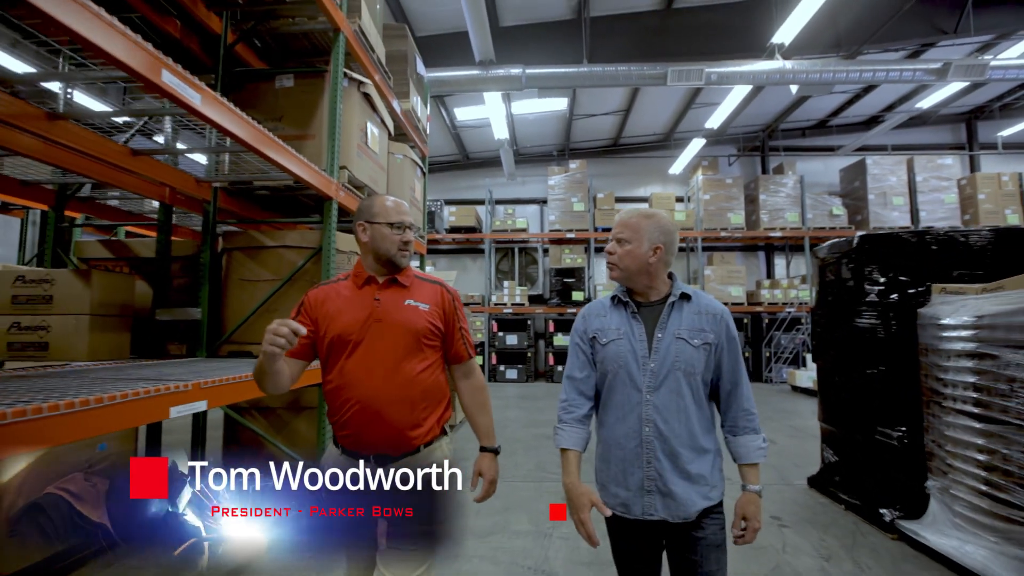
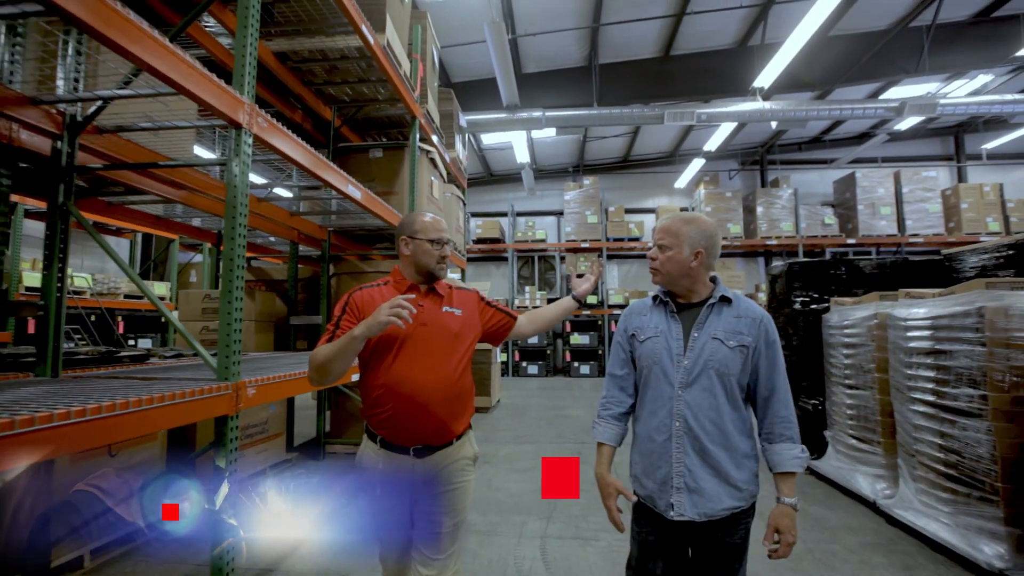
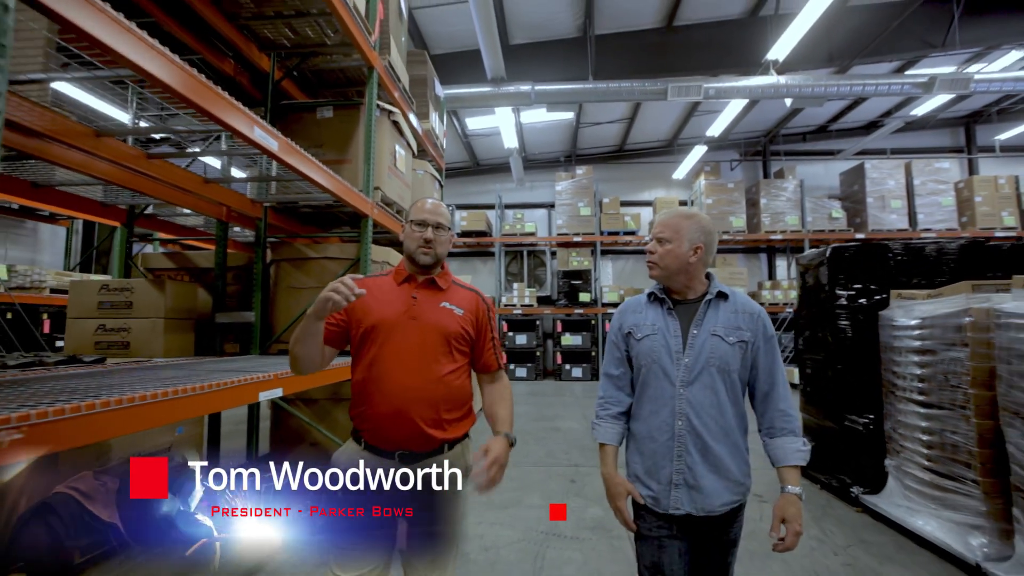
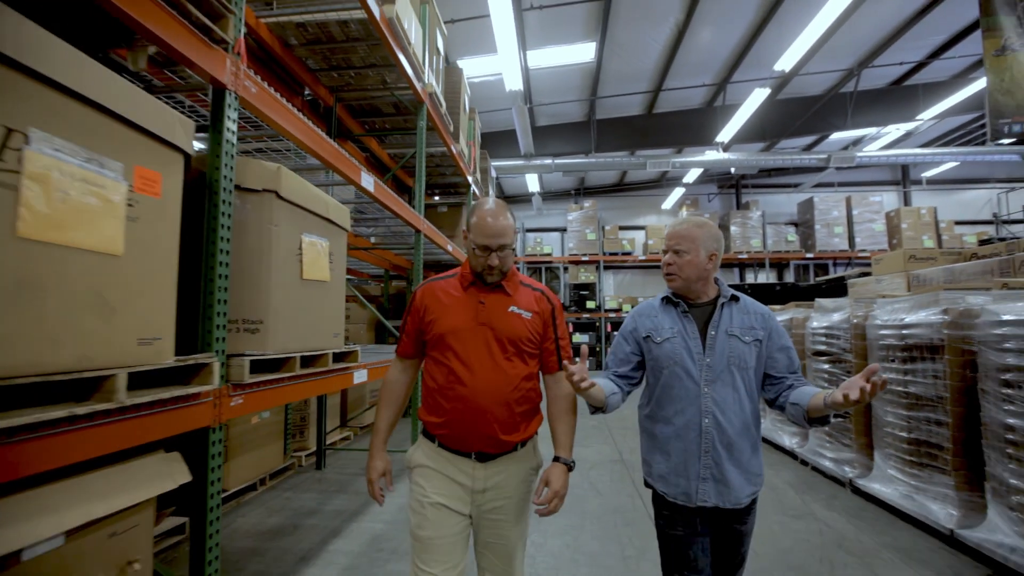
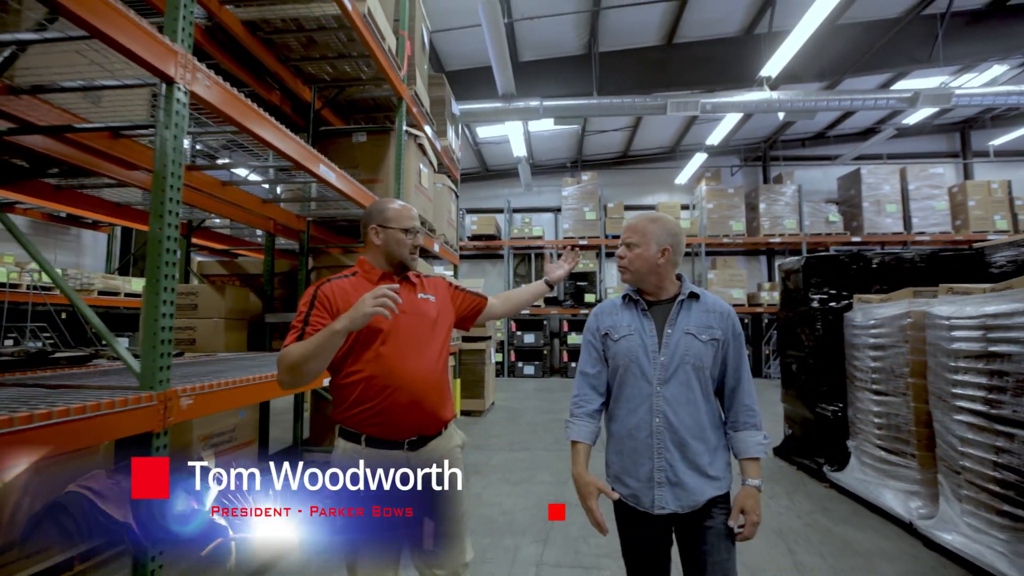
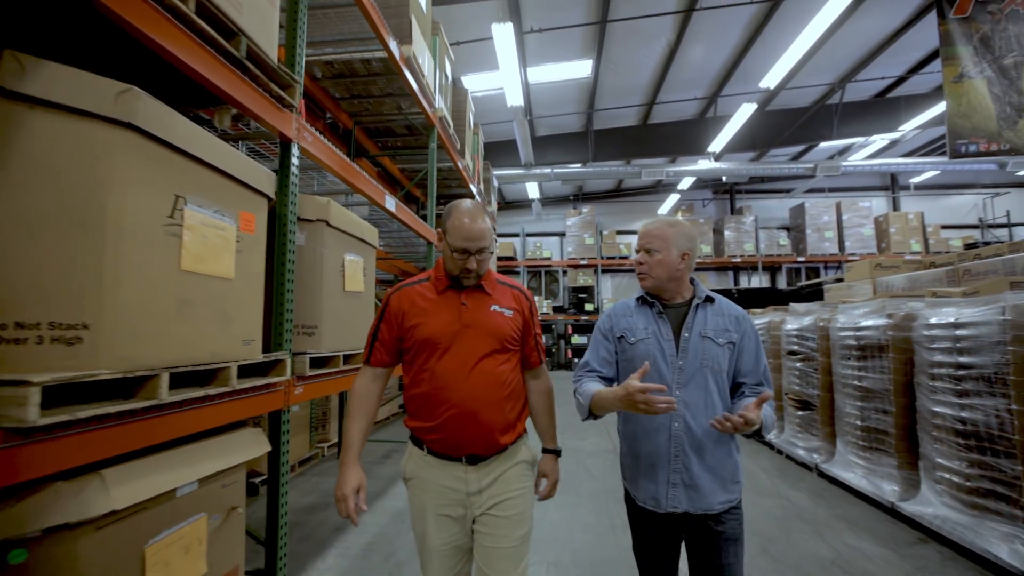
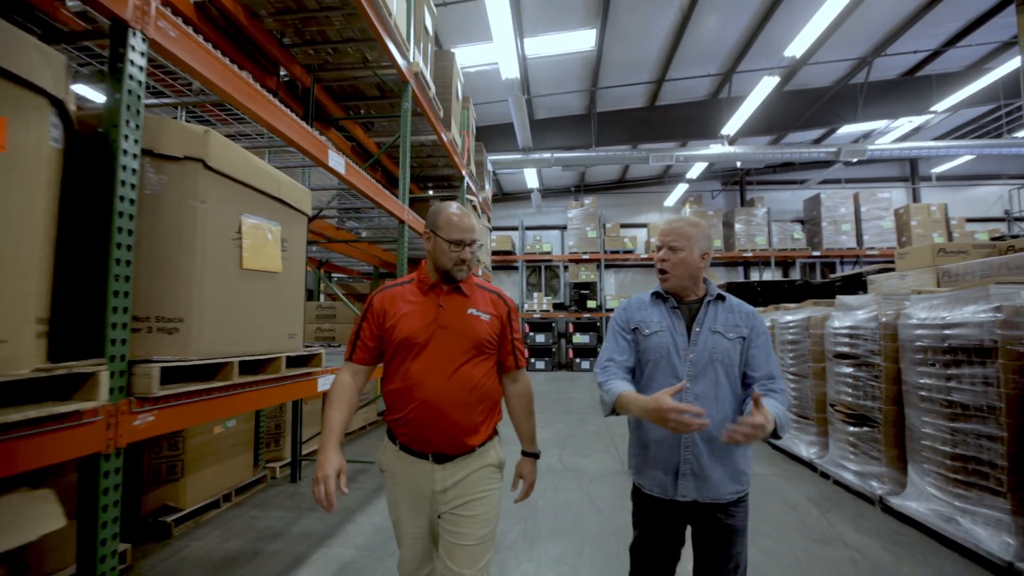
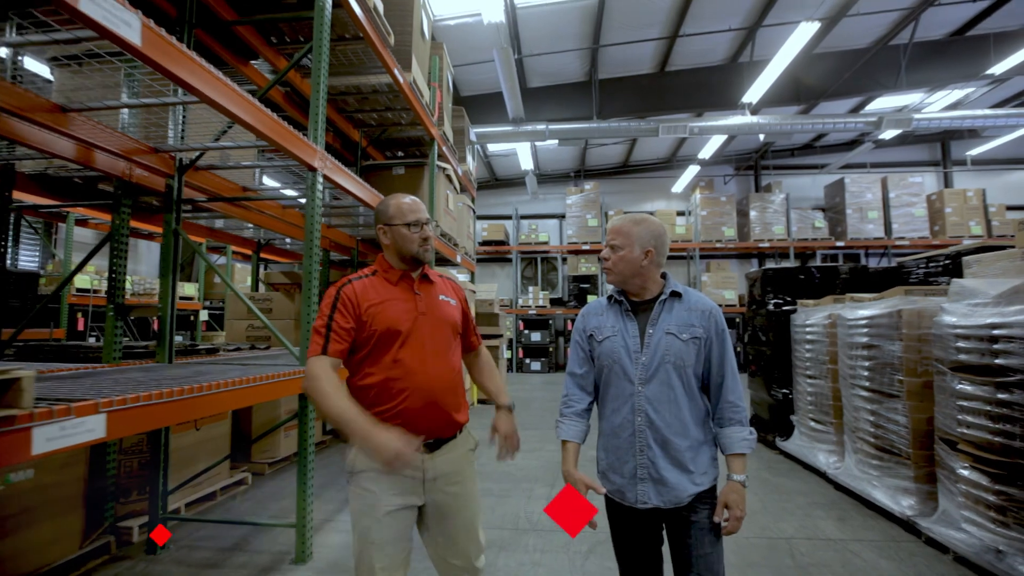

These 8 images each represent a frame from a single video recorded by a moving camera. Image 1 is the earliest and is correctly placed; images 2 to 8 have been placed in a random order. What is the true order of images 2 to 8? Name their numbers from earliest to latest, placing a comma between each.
3, 5, 2, 8, 7, 4, 6
